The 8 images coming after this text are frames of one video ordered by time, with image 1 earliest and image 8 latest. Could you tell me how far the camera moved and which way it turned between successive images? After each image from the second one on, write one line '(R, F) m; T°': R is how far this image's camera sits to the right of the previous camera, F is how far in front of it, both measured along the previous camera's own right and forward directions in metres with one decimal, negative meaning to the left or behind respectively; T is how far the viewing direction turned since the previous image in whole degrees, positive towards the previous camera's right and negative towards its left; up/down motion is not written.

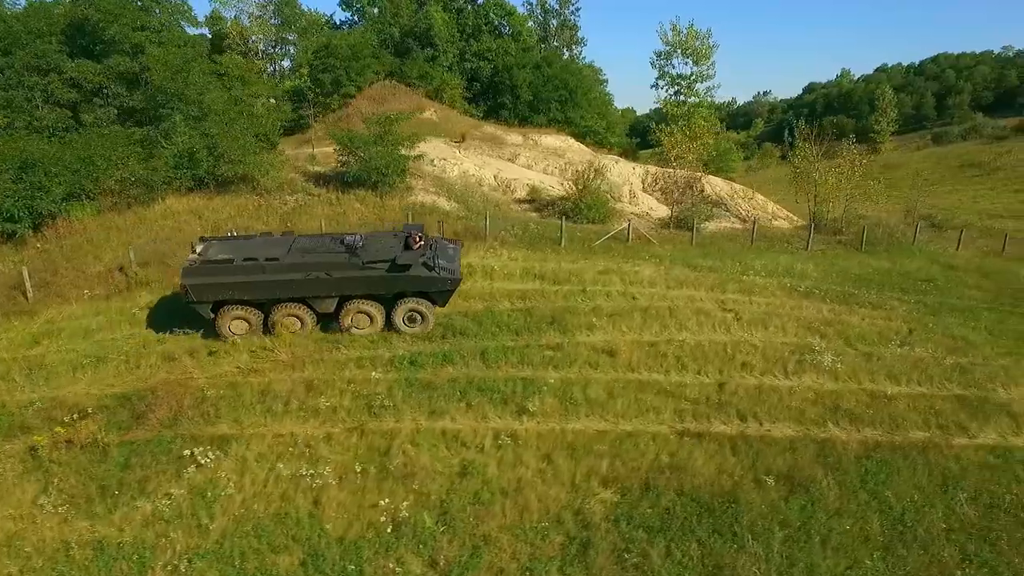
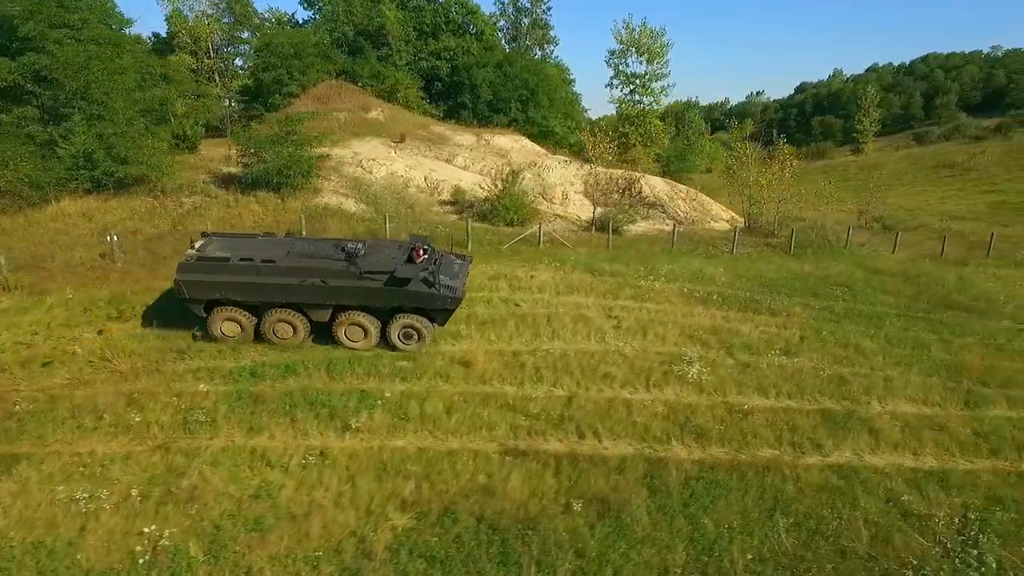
(+2.4, +0.5) m; 0°
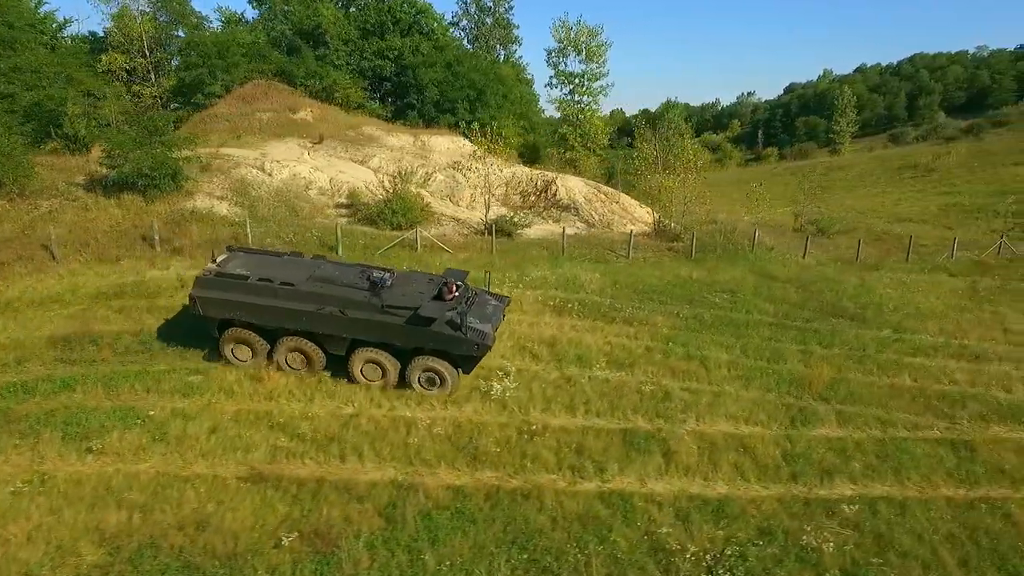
(+3.1, +0.6) m; 0°
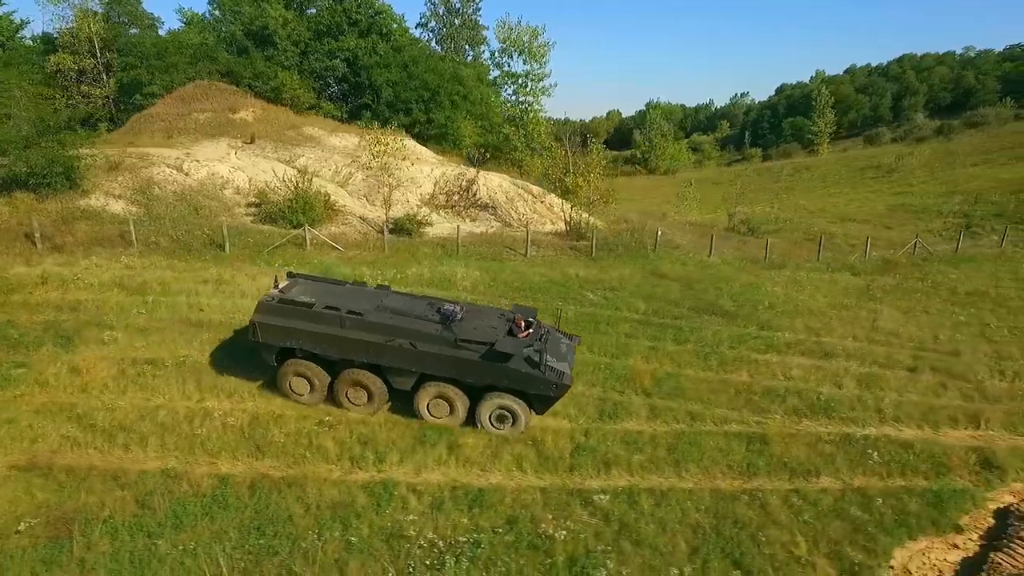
(+2.9, -0.2) m; 0°
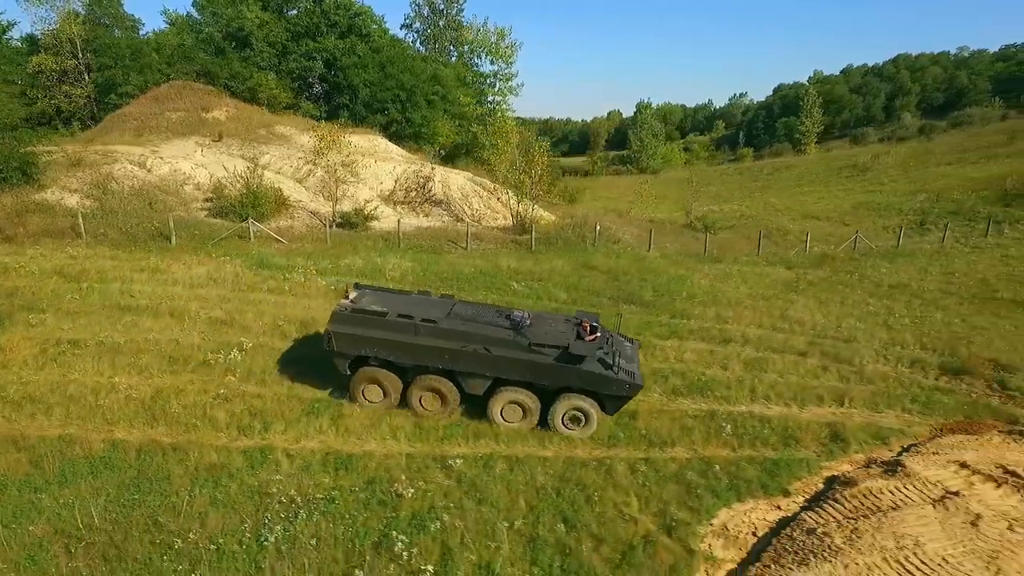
(+1.9, -0.7) m; 0°
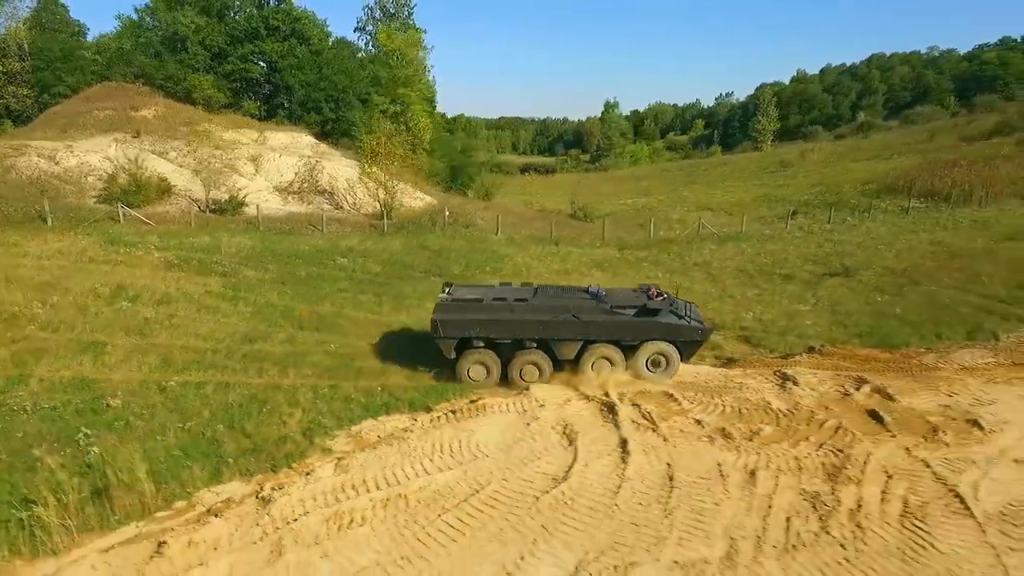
(+5.0, -2.1) m; -1°
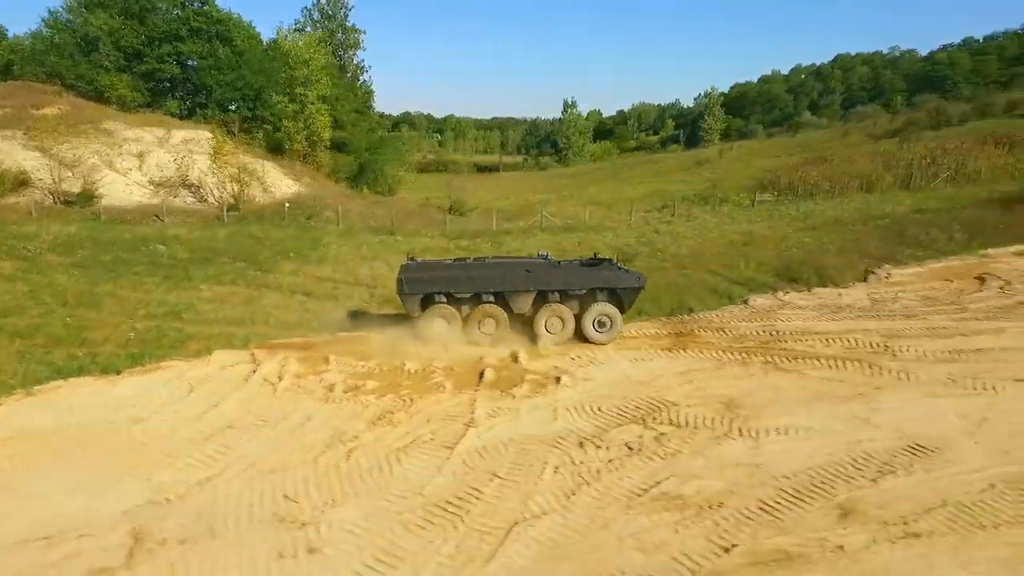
(+5.9, -1.2) m; 0°
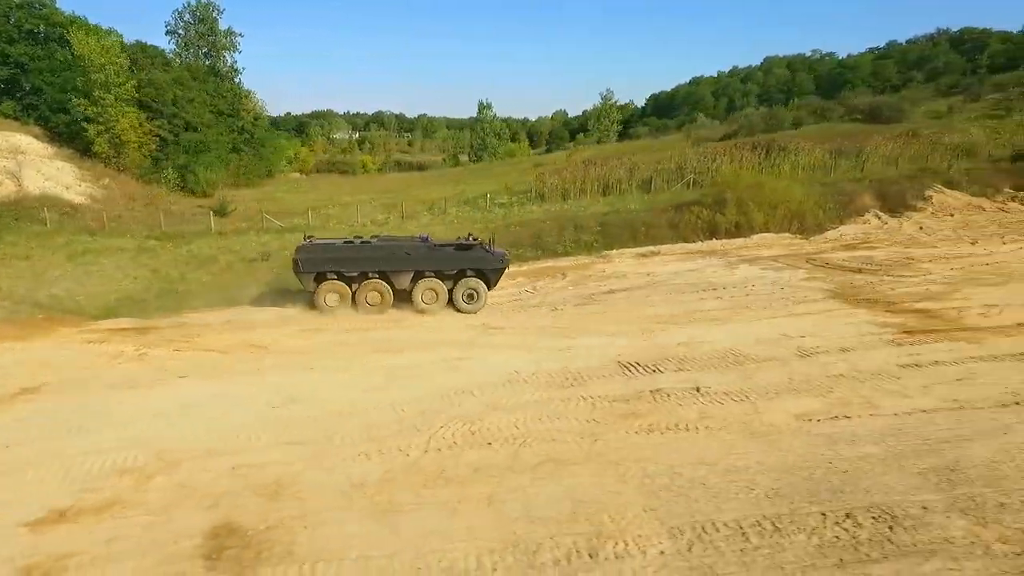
(+11.0, -1.1) m; +1°
